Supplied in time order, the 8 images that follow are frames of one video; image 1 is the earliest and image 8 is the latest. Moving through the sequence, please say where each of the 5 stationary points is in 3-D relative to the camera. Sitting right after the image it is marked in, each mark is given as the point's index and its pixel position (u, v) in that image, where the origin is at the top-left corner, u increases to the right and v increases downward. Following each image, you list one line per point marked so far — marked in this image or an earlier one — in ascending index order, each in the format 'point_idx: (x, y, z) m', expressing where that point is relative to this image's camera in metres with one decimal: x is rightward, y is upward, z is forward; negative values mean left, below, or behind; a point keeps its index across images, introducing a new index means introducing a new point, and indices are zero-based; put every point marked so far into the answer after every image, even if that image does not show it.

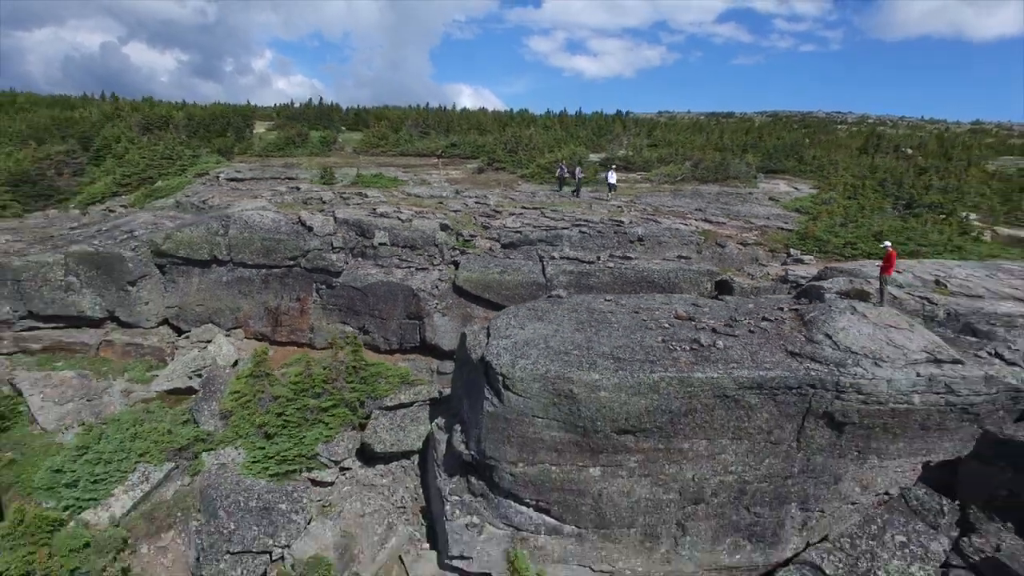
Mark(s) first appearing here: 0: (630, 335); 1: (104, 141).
0: (+0.9, -0.4, +4.5) m
1: (-9.1, +3.3, +12.8) m
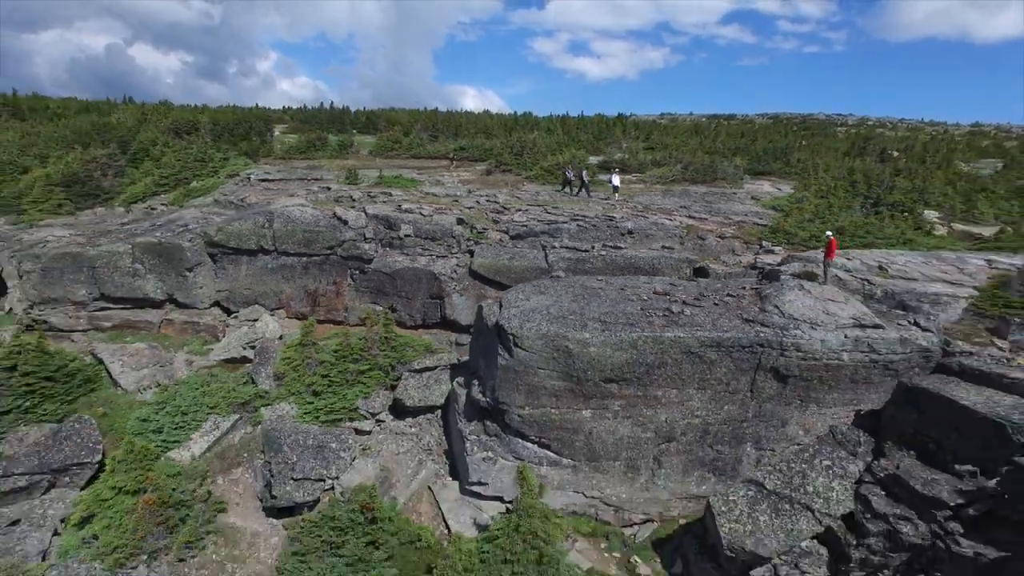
0: (+1.0, -0.2, +5.5) m
1: (-9.0, +3.5, +13.9) m
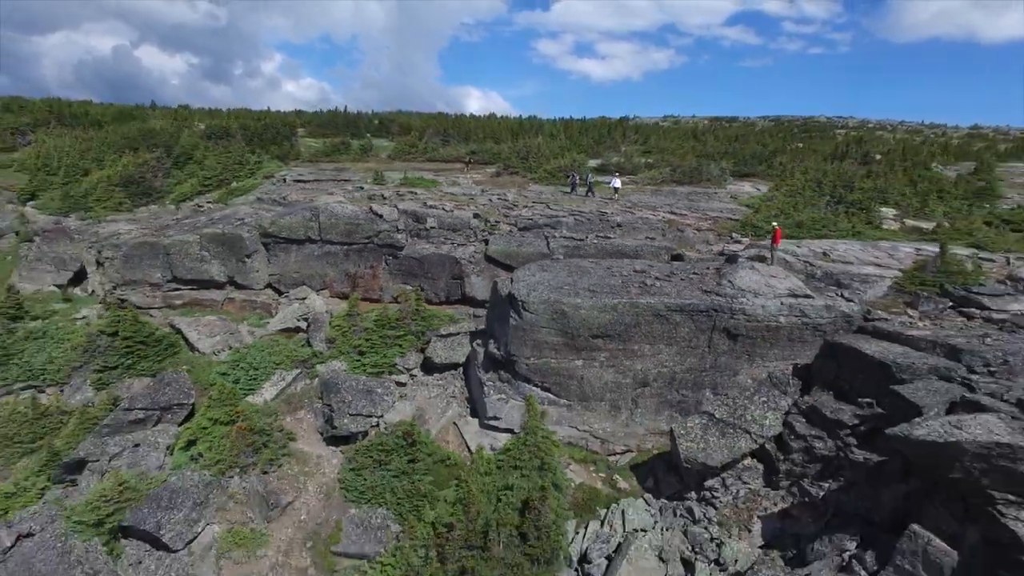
0: (+1.1, +0.1, +7.0) m
1: (-8.8, +3.8, +15.4) m
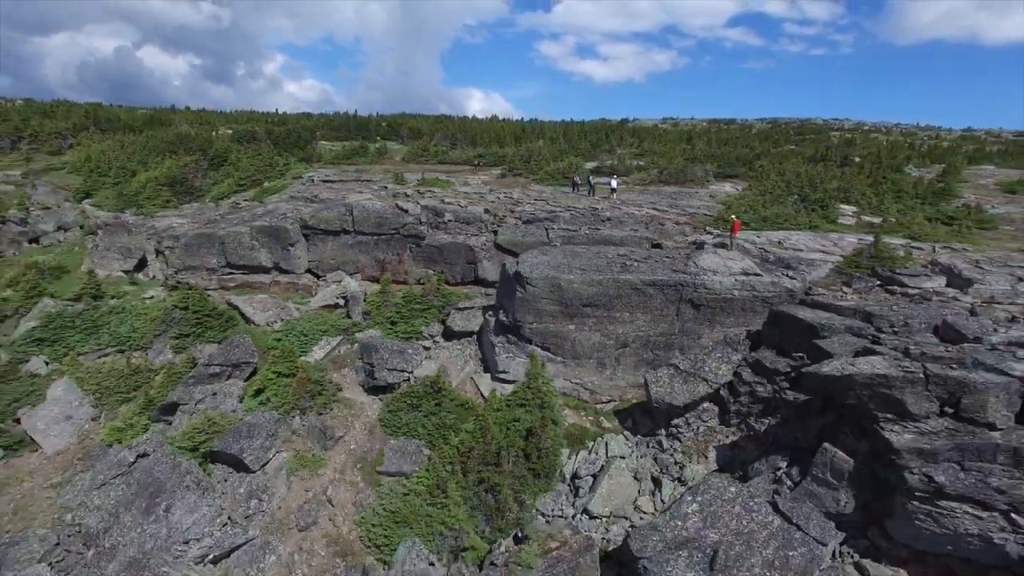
0: (+1.2, +0.4, +8.6) m
1: (-8.7, +4.1, +17.0) m
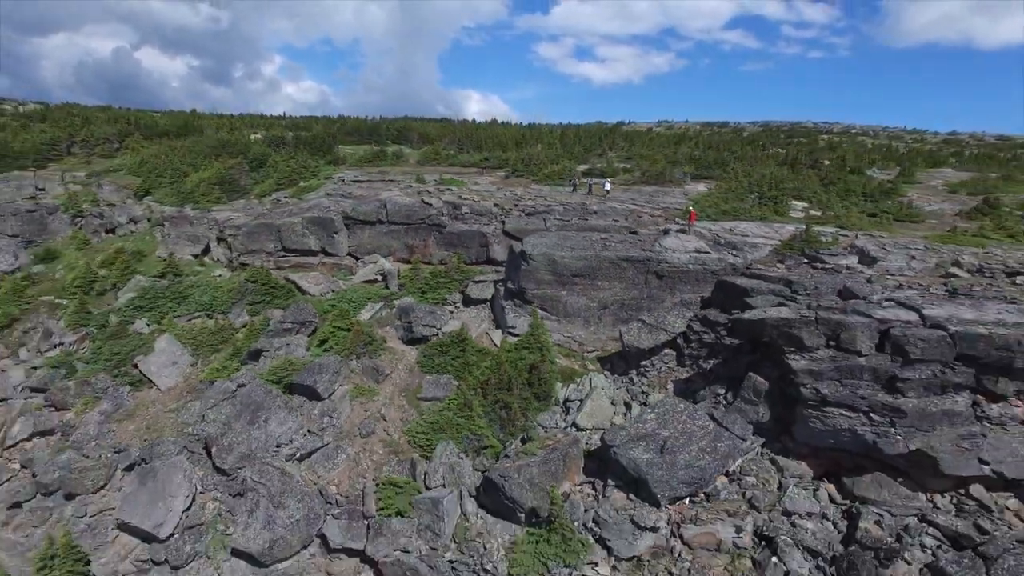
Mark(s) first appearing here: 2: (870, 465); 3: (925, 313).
0: (+1.3, +0.9, +11.0) m
1: (-8.6, +4.5, +19.4) m
2: (+5.3, -2.6, +8.3) m
3: (+6.2, -0.4, +8.6) m
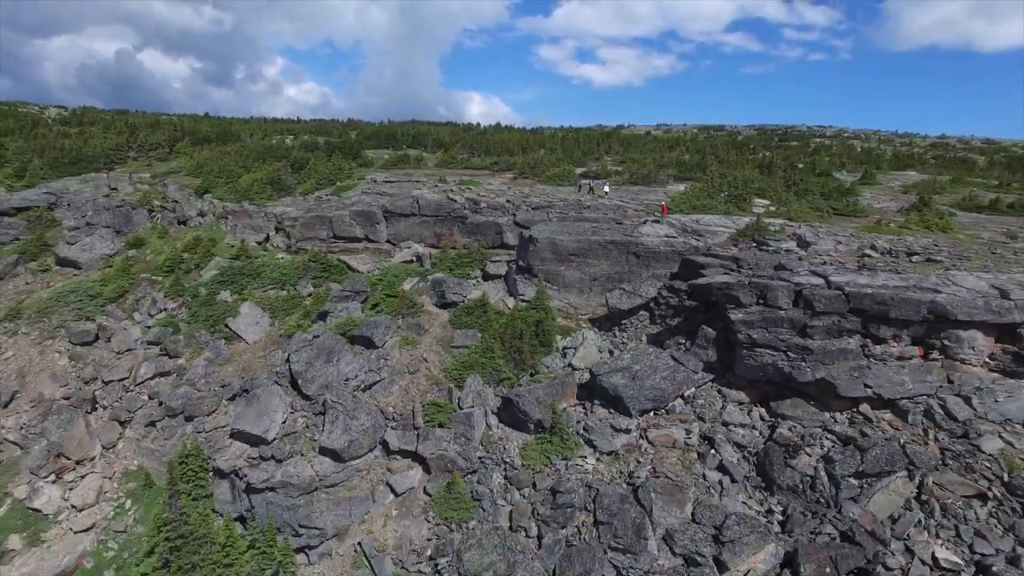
0: (+1.6, +1.4, +14.0) m
1: (-8.4, +5.0, +22.4) m
2: (+5.5, -2.0, +11.3) m
3: (+6.4, +0.2, +11.6) m
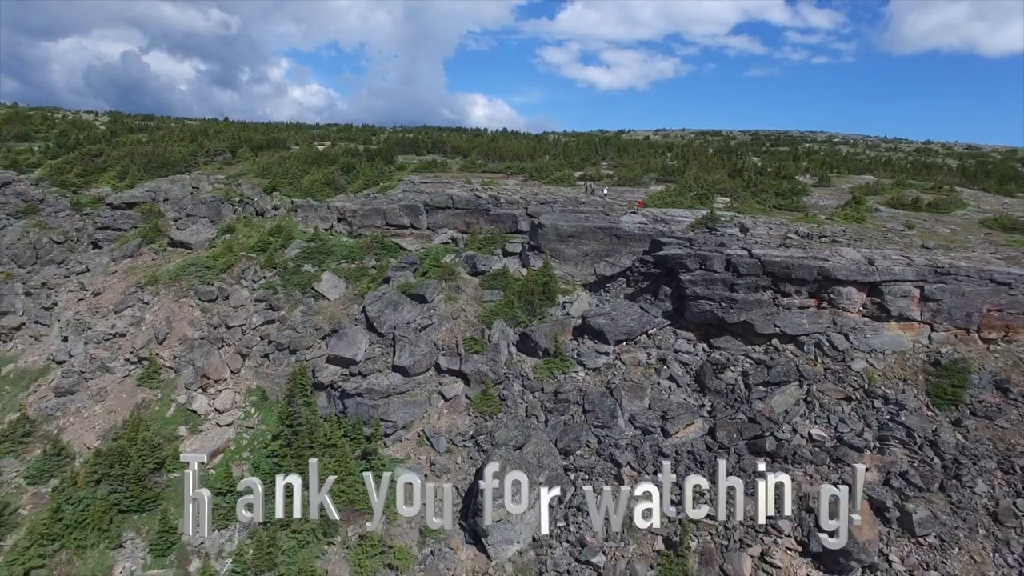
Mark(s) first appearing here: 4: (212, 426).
0: (+2.0, +2.3, +18.7) m
1: (-7.9, +5.9, +27.2) m
2: (+5.9, -1.2, +16.0) m
3: (+6.8, +1.0, +16.3) m
4: (-8.3, -3.8, +15.7) m
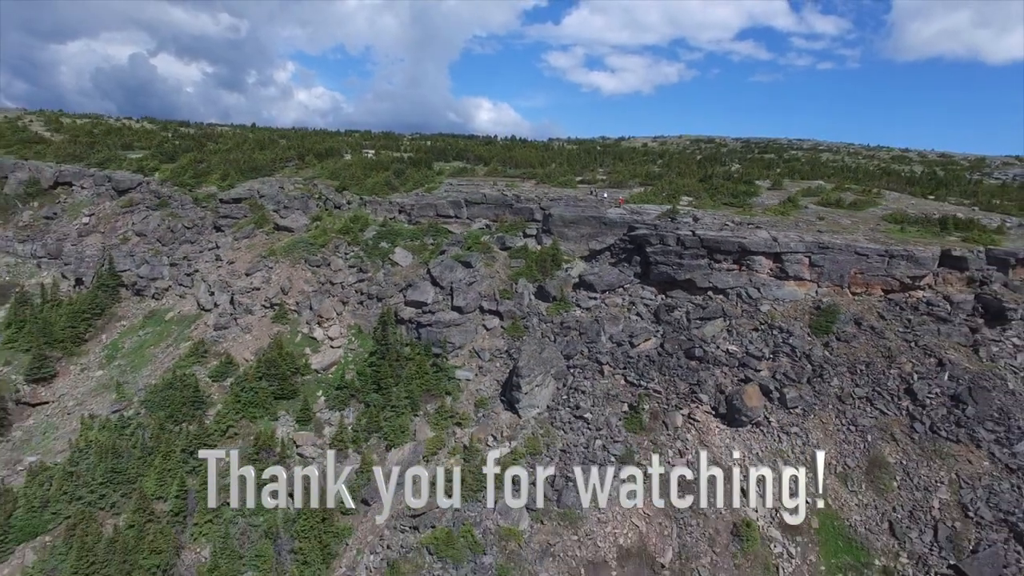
0: (+2.9, +3.5, +26.2) m
1: (-6.9, +7.2, +34.8) m
2: (+6.7, +0.1, +23.4) m
3: (+7.7, +2.3, +23.7) m
4: (-7.5, -2.4, +23.2) m
